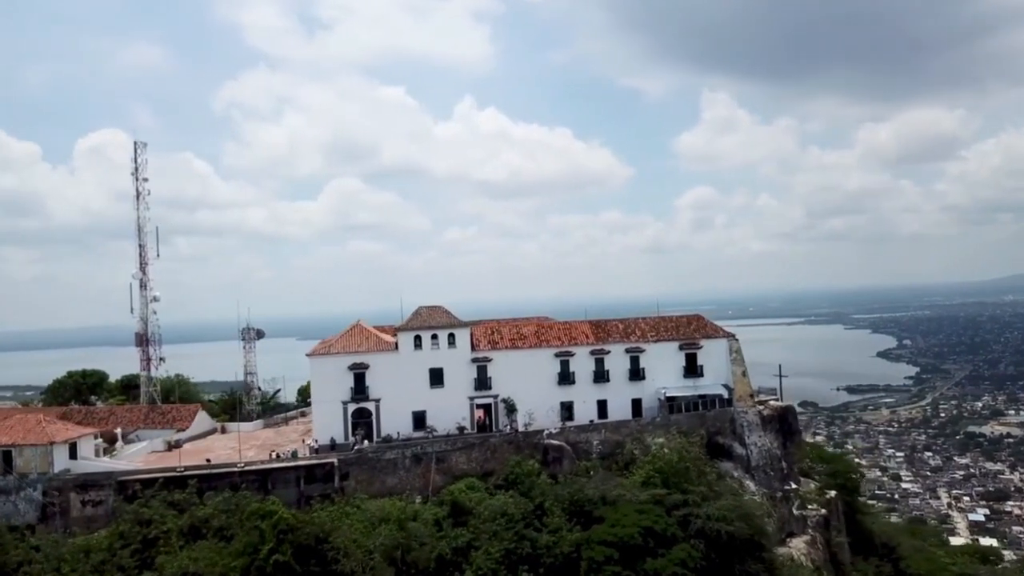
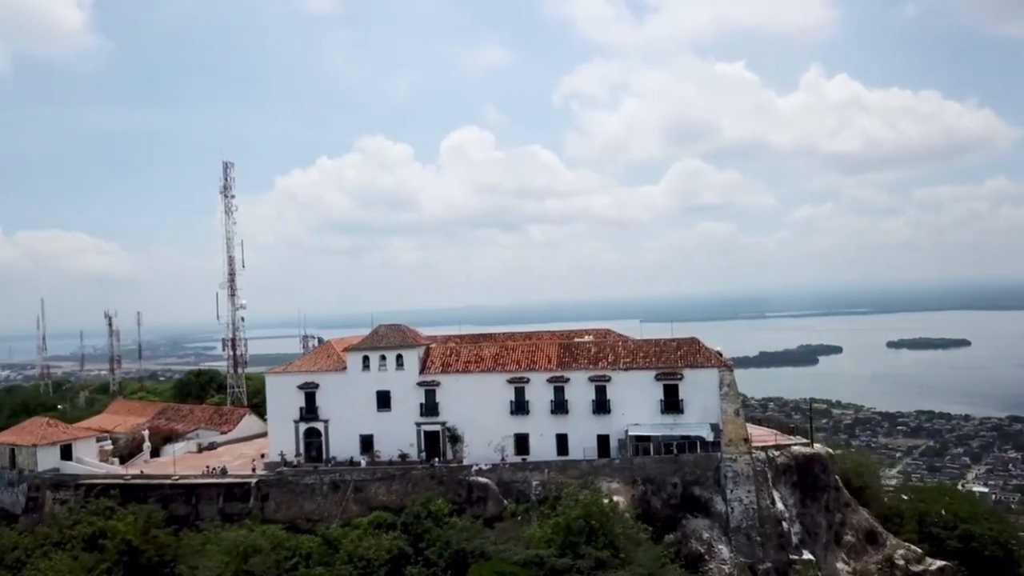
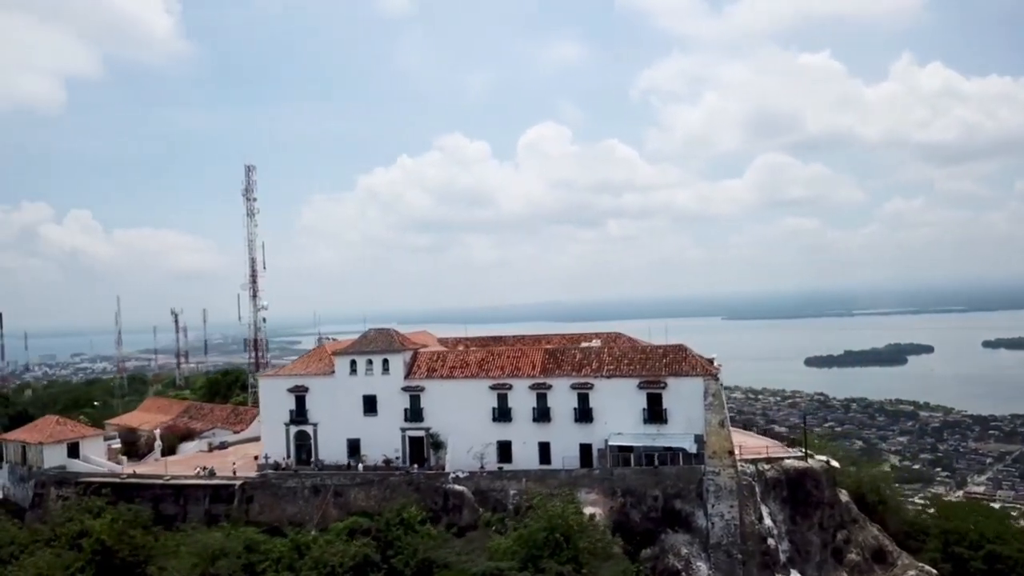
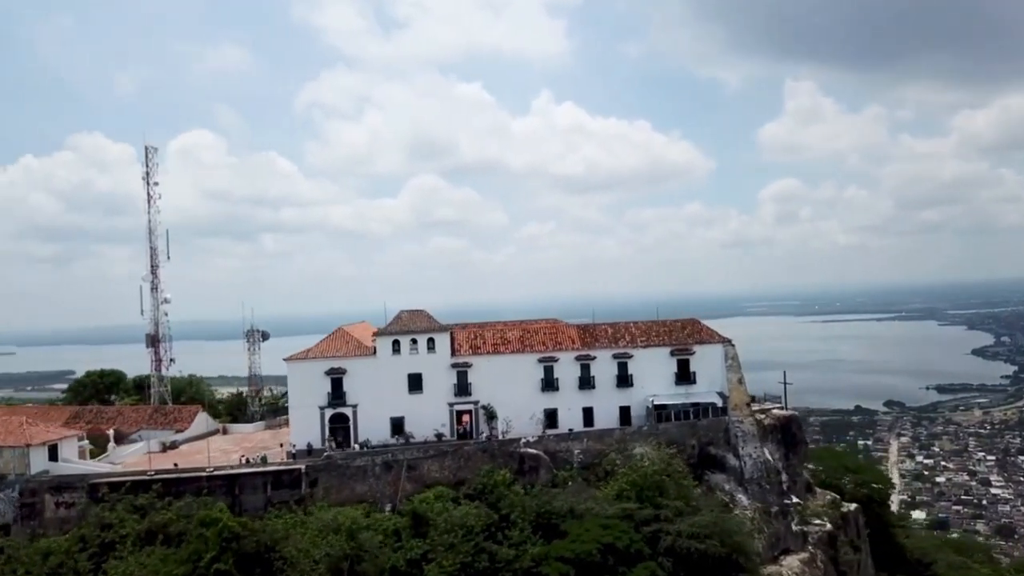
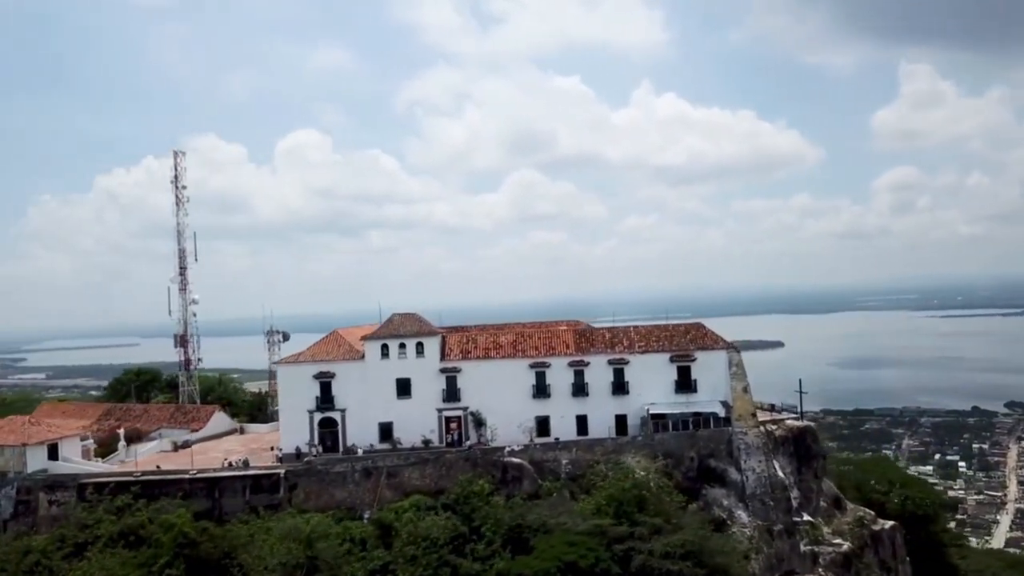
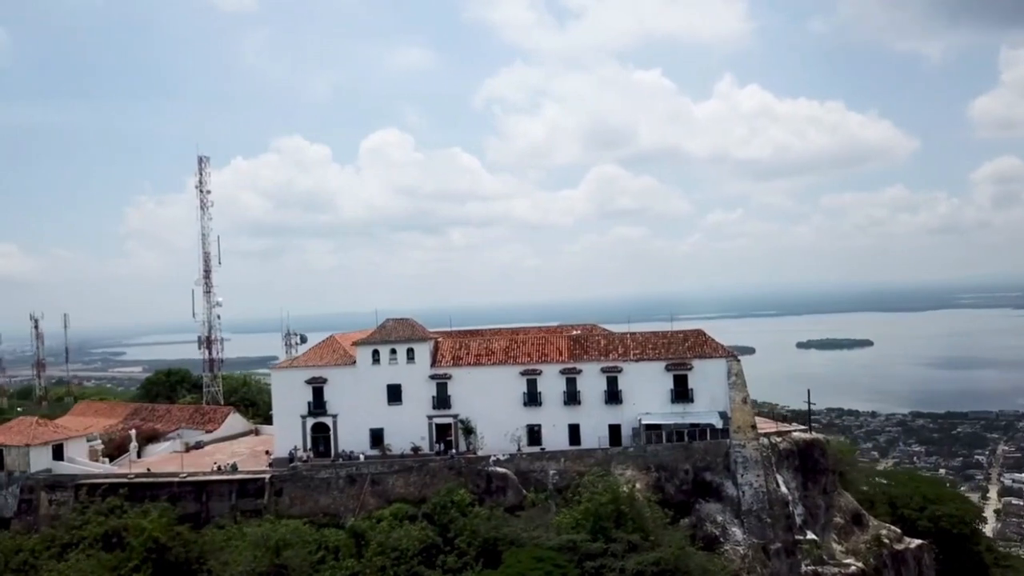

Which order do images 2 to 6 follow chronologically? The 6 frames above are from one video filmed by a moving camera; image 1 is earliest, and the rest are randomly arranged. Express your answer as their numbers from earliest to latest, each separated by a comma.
4, 5, 6, 2, 3
